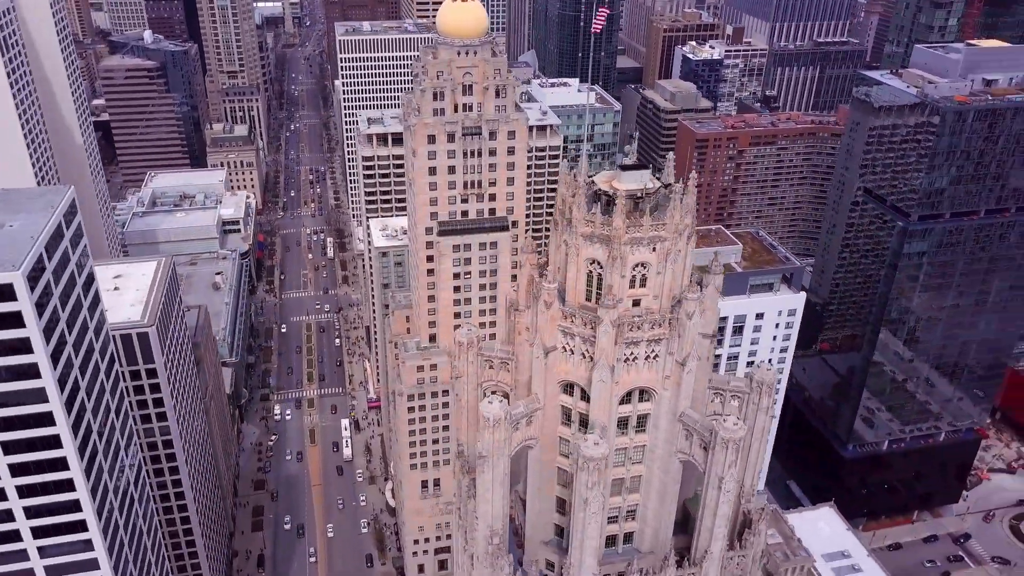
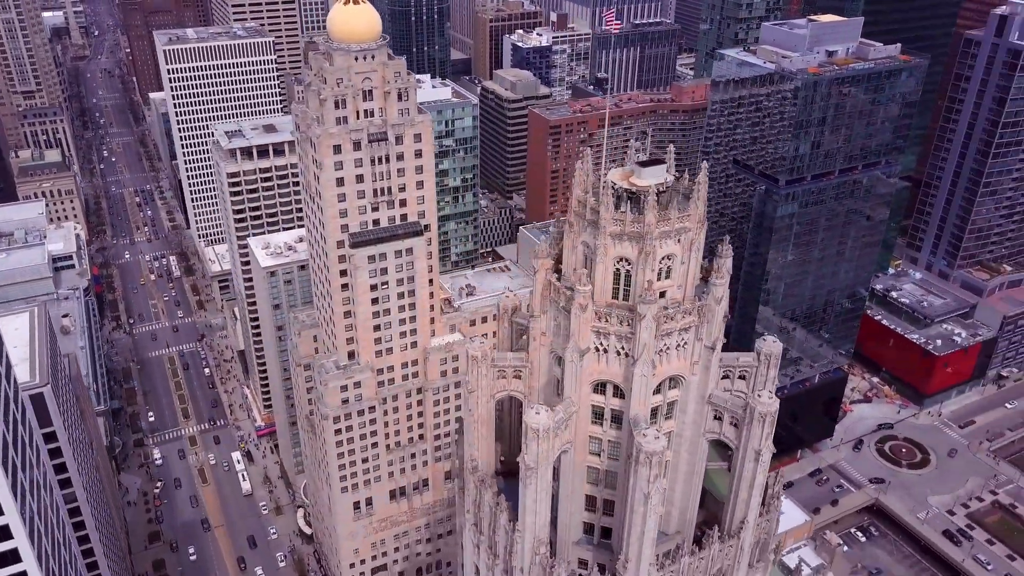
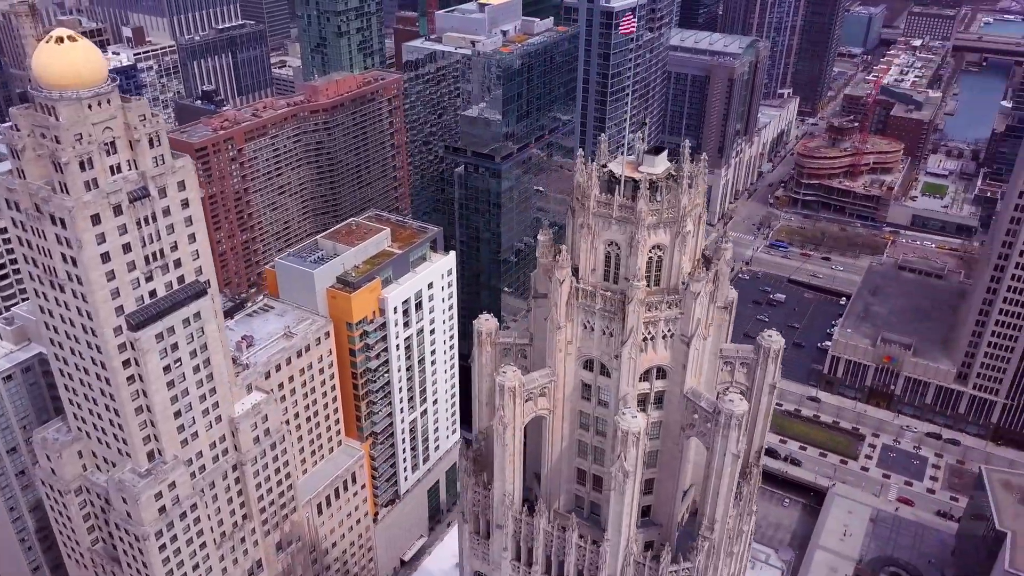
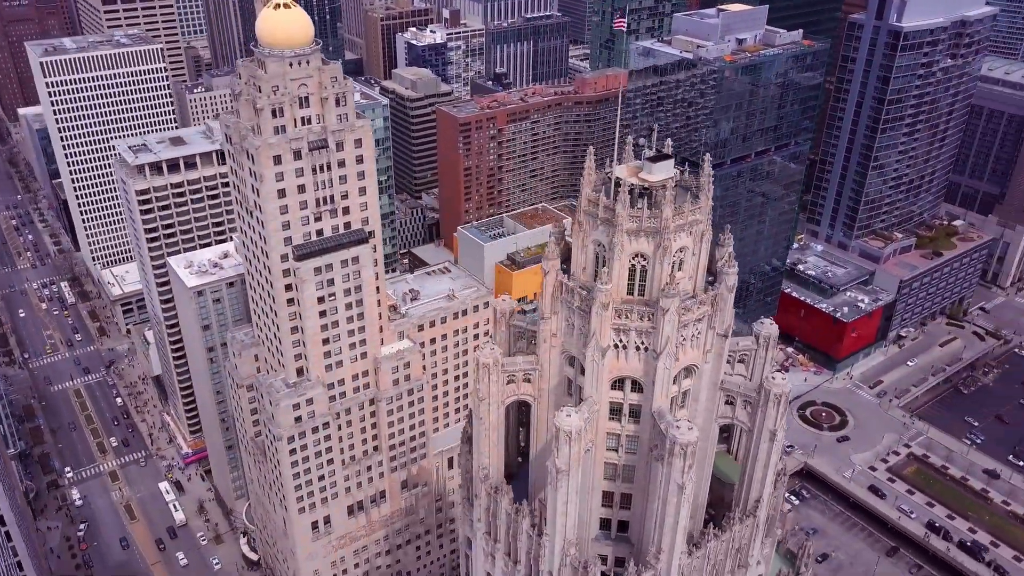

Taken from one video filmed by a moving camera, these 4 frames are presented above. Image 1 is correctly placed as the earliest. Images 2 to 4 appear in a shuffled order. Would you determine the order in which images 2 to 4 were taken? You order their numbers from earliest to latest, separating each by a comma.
2, 4, 3
